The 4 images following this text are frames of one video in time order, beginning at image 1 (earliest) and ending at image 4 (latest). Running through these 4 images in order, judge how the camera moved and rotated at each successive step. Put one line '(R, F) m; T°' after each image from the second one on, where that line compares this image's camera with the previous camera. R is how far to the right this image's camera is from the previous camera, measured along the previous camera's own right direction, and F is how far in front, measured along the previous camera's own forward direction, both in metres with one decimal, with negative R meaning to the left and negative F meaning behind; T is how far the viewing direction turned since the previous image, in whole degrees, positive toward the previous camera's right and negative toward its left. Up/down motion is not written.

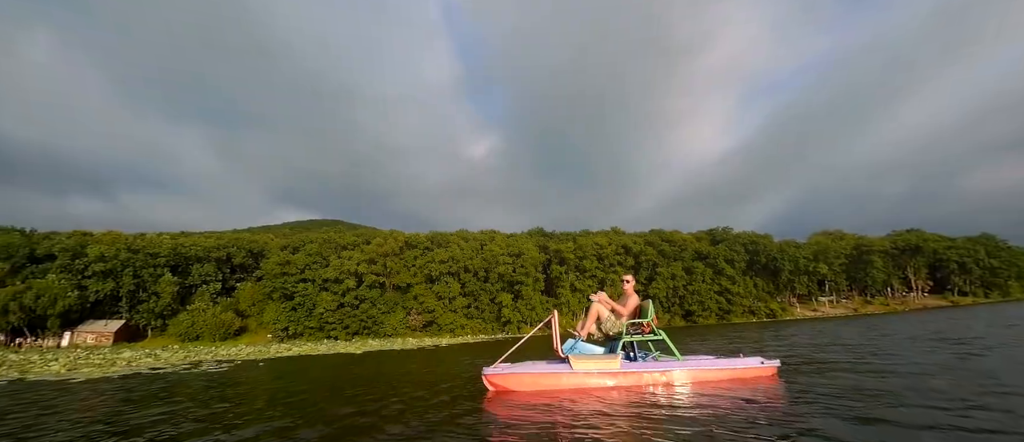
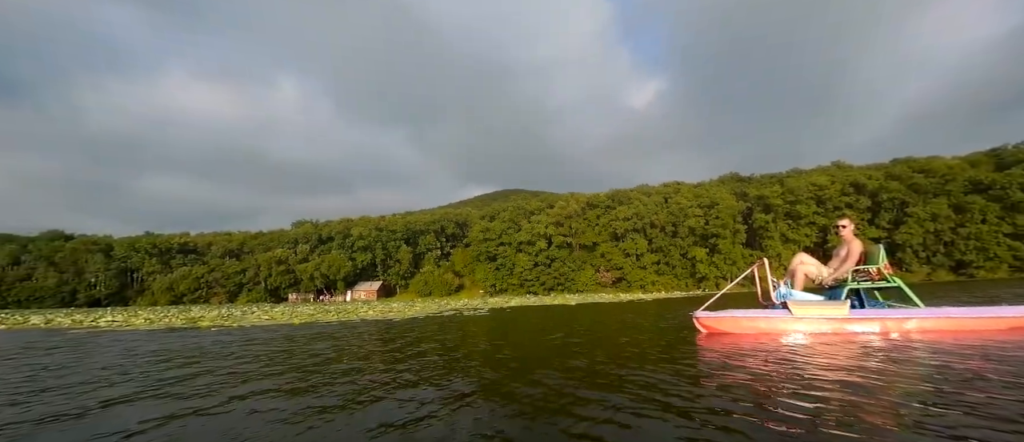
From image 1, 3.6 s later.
(-1.3, -1.6) m; -24°
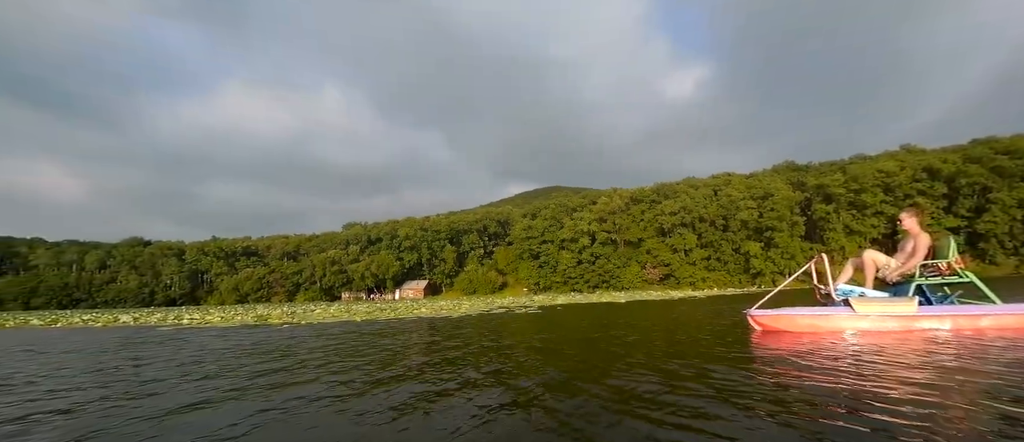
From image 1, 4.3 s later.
(-0.3, -0.5) m; -6°
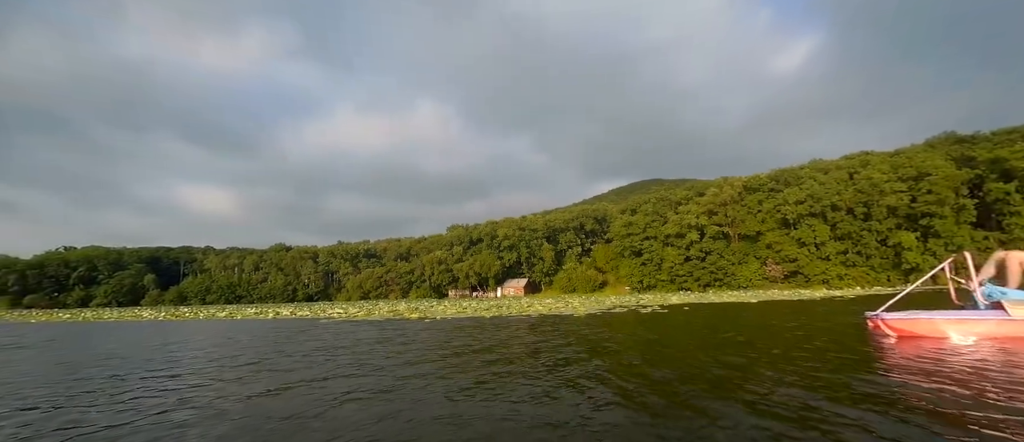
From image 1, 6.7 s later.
(-0.7, -1.7) m; -14°
